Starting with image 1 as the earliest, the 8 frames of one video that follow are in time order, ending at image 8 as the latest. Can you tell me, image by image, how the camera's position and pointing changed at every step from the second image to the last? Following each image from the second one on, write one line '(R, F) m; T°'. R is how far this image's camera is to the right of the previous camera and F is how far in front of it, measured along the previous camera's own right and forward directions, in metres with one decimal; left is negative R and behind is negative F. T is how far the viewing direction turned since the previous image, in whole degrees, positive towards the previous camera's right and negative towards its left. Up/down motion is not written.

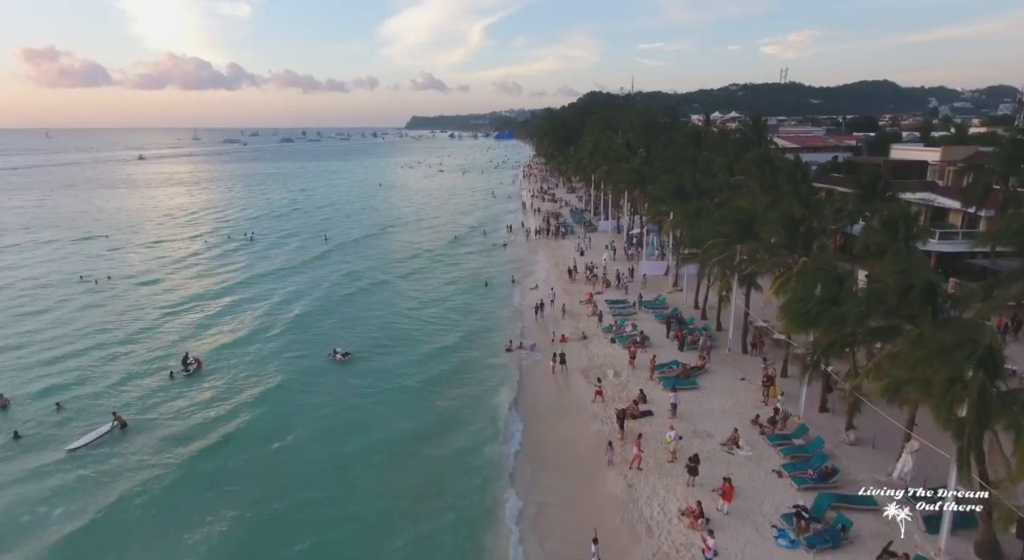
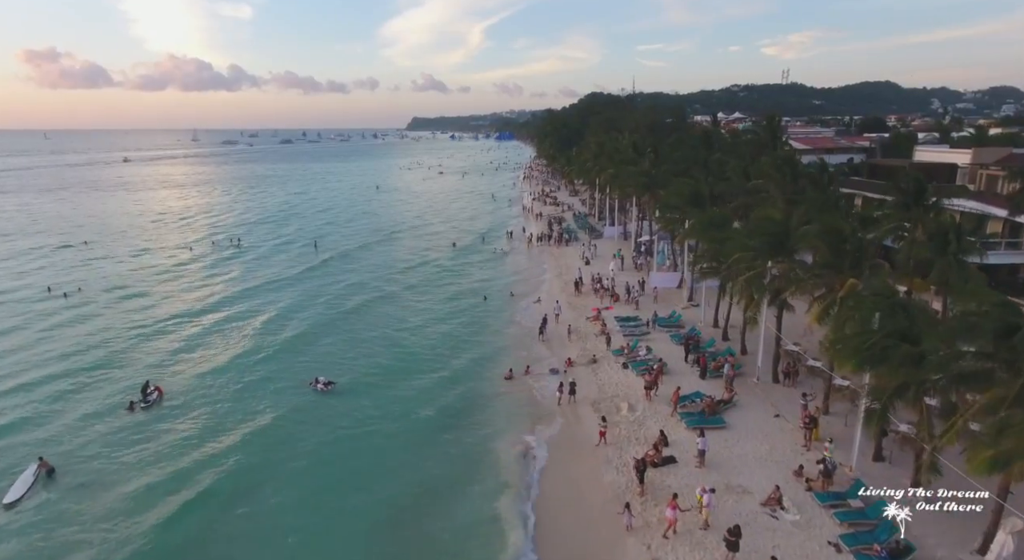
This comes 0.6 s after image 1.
(0.0, +2.9) m; 0°
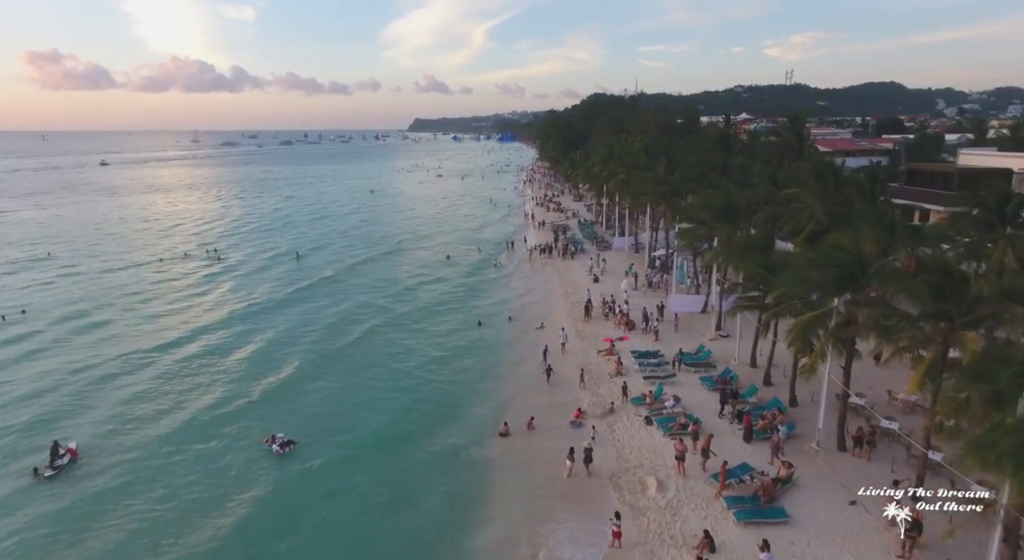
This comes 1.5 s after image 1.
(+0.1, +4.5) m; 0°
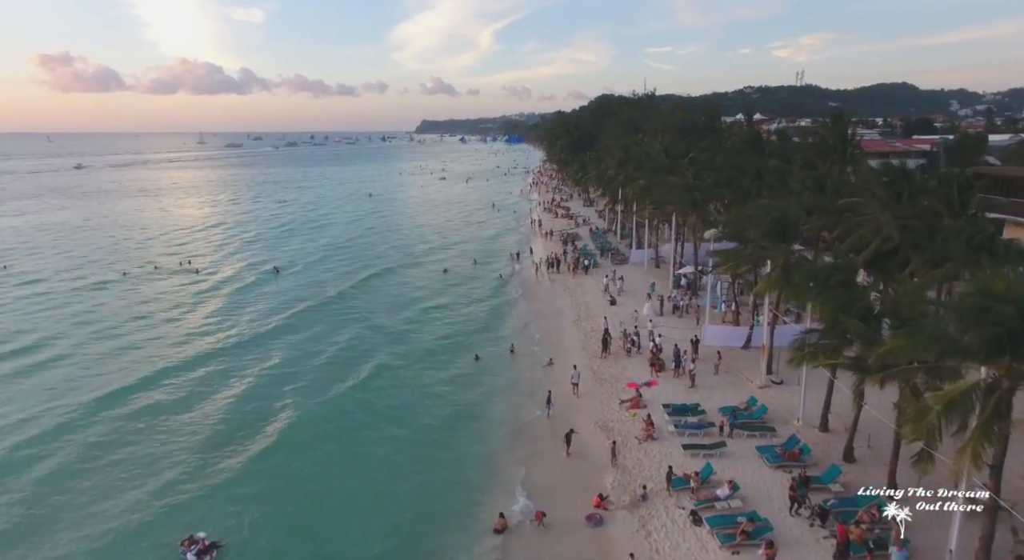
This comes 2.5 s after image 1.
(+0.2, +5.3) m; -1°
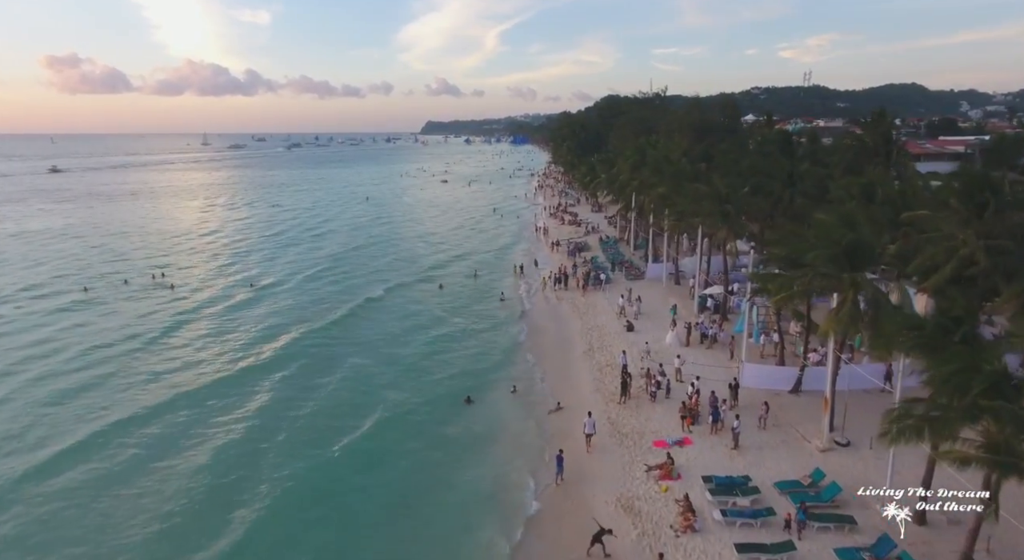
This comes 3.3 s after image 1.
(+0.1, +4.4) m; 0°
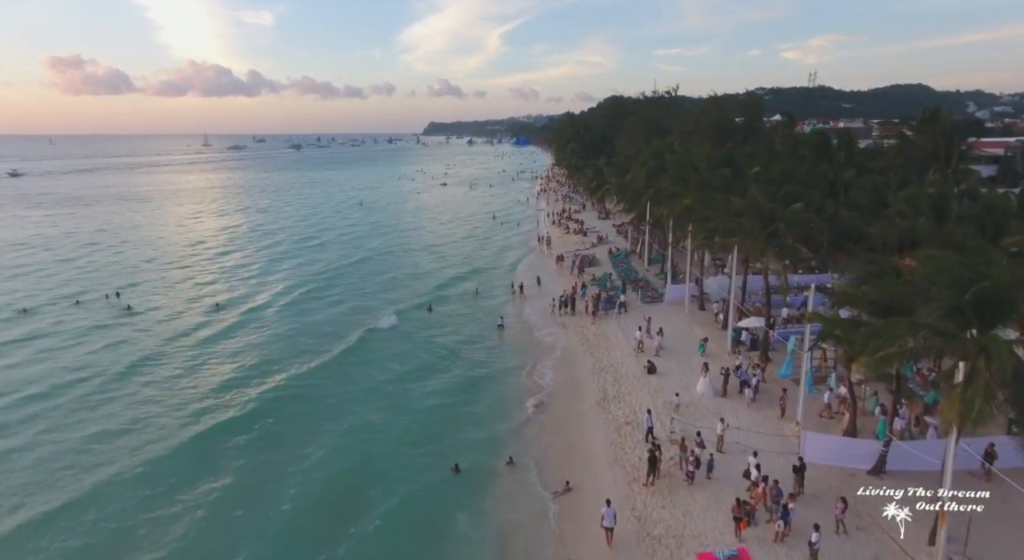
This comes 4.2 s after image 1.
(+0.2, +5.0) m; 0°
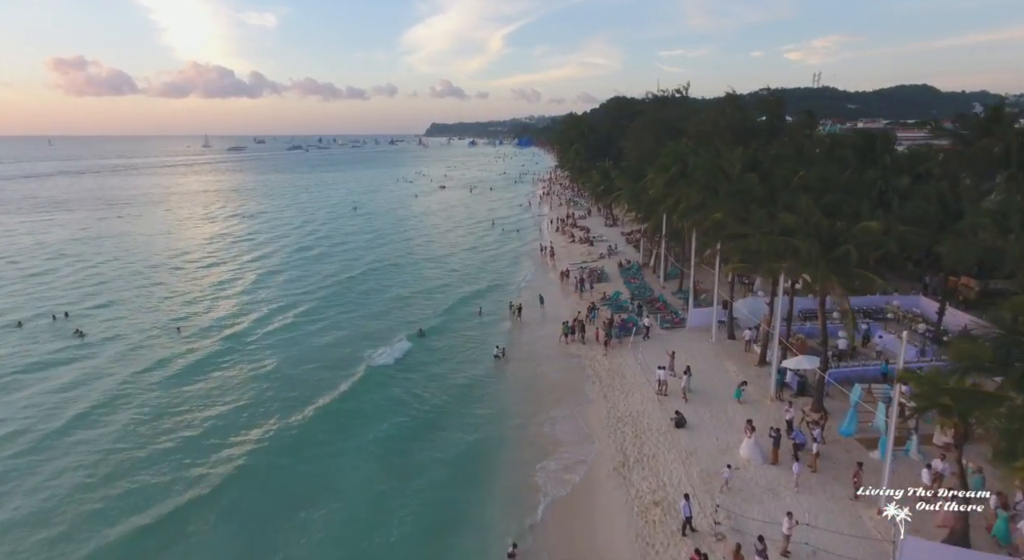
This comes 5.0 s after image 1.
(+0.1, +4.5) m; 0°
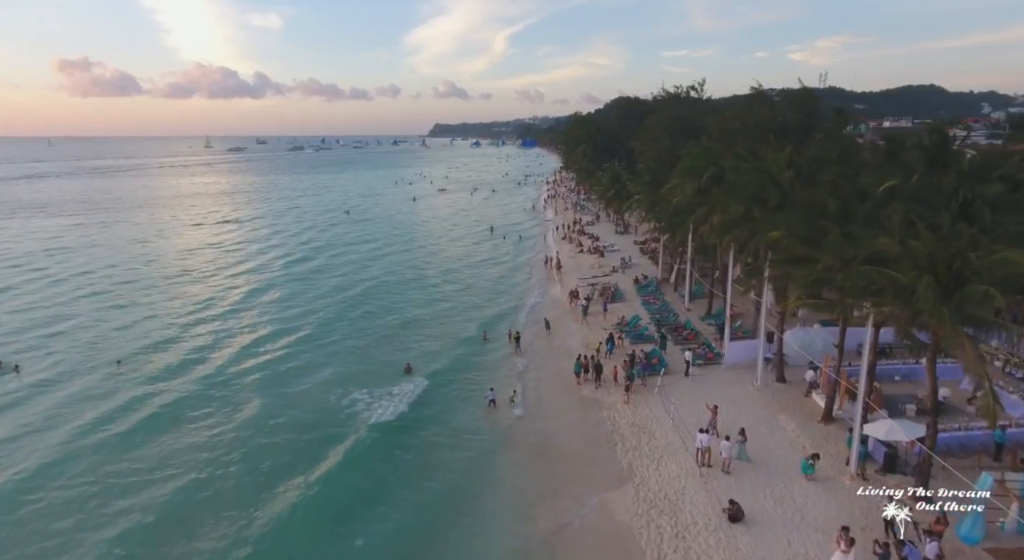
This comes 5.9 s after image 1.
(+0.1, +5.1) m; 0°
